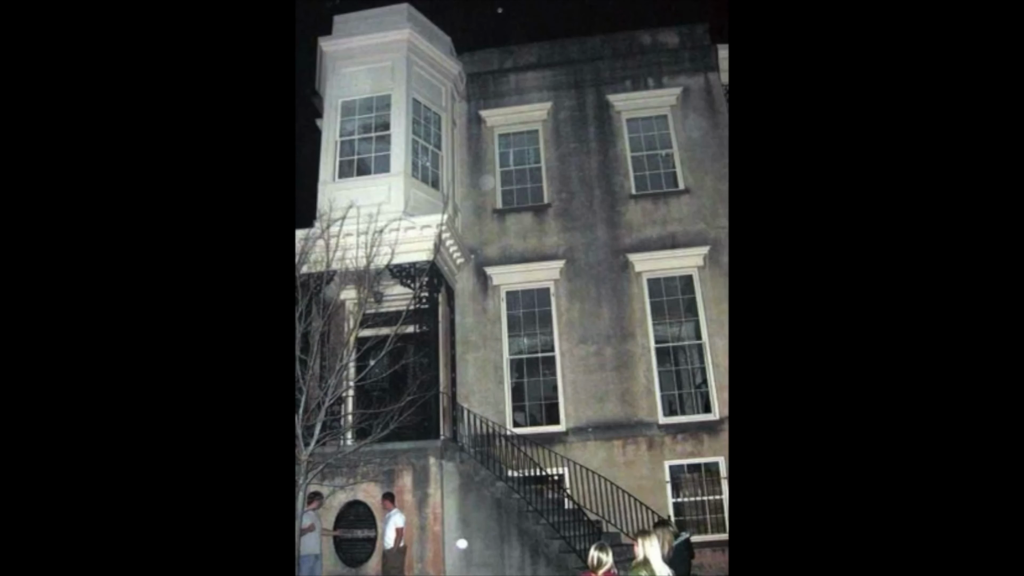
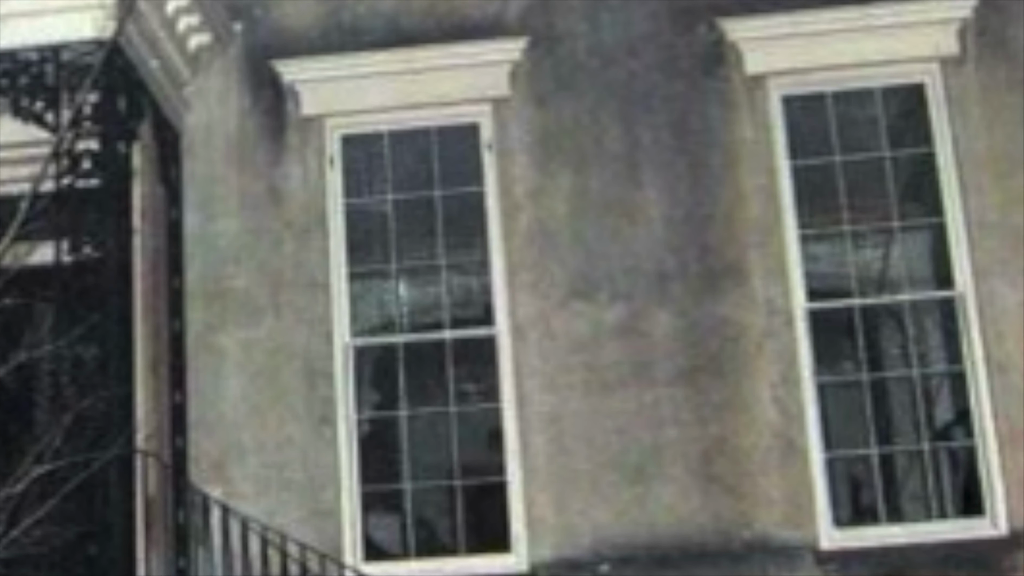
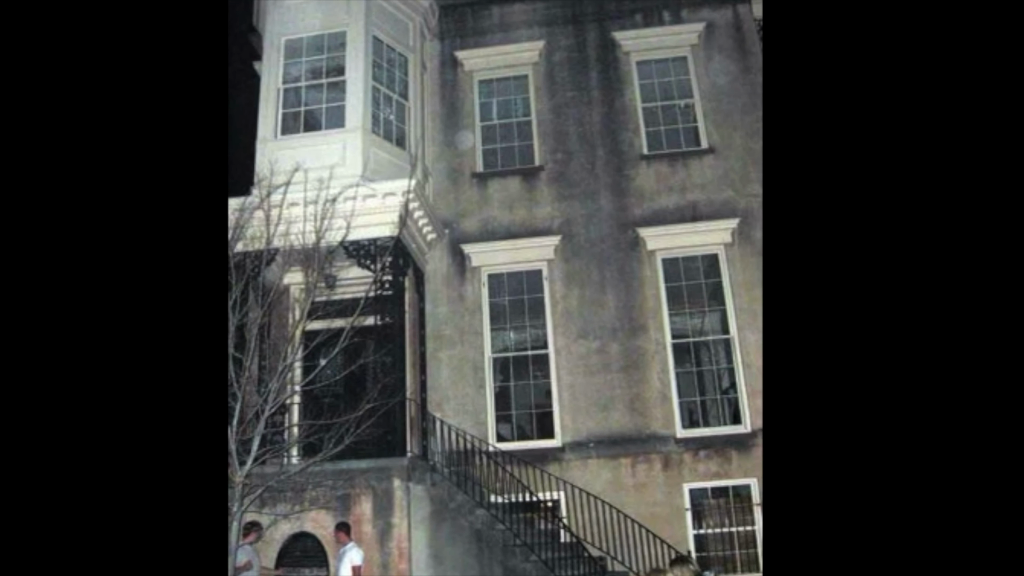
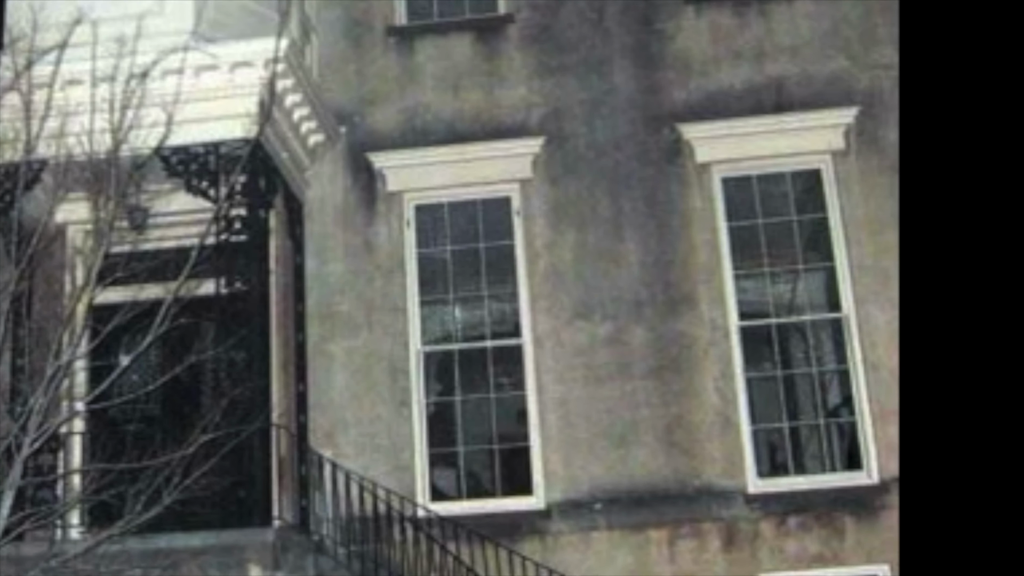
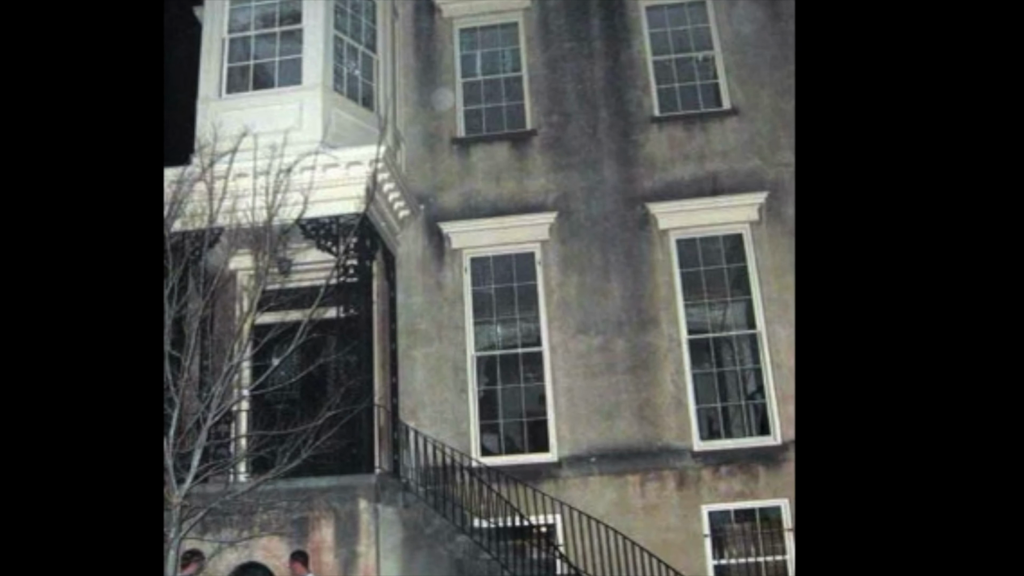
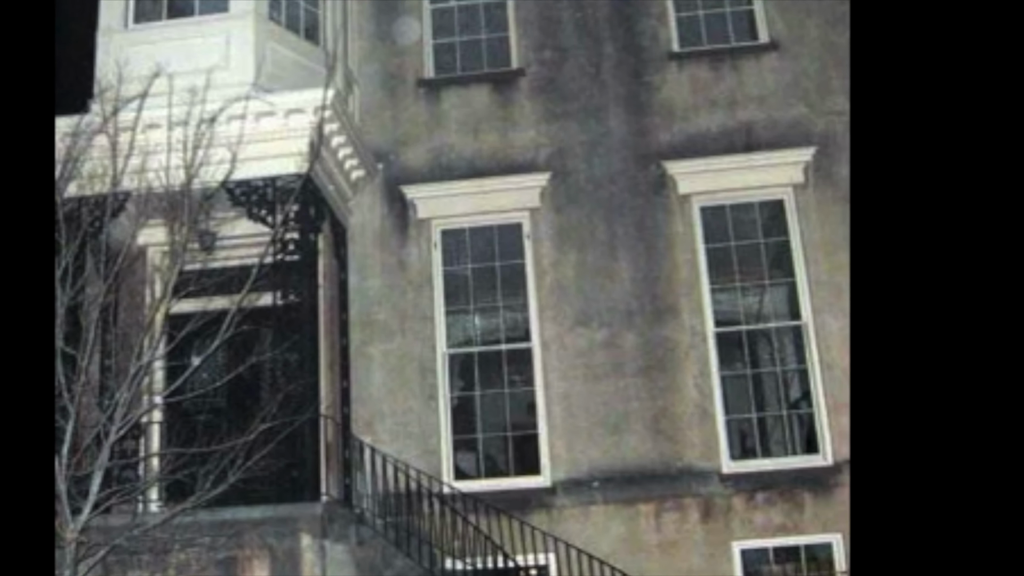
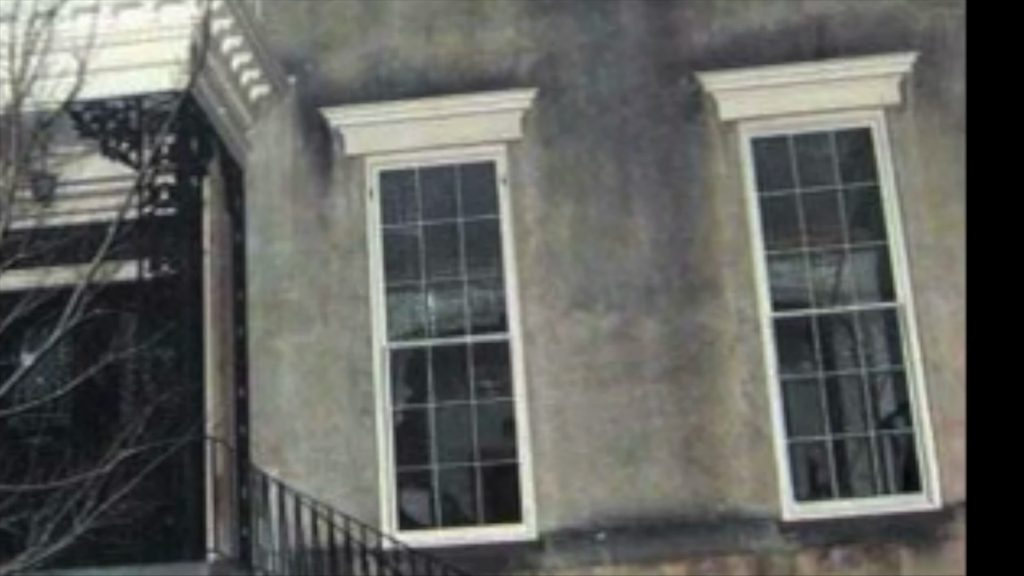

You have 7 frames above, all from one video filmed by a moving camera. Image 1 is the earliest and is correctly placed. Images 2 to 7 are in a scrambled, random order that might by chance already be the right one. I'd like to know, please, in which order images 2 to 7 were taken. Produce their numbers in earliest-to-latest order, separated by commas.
3, 5, 6, 4, 7, 2
